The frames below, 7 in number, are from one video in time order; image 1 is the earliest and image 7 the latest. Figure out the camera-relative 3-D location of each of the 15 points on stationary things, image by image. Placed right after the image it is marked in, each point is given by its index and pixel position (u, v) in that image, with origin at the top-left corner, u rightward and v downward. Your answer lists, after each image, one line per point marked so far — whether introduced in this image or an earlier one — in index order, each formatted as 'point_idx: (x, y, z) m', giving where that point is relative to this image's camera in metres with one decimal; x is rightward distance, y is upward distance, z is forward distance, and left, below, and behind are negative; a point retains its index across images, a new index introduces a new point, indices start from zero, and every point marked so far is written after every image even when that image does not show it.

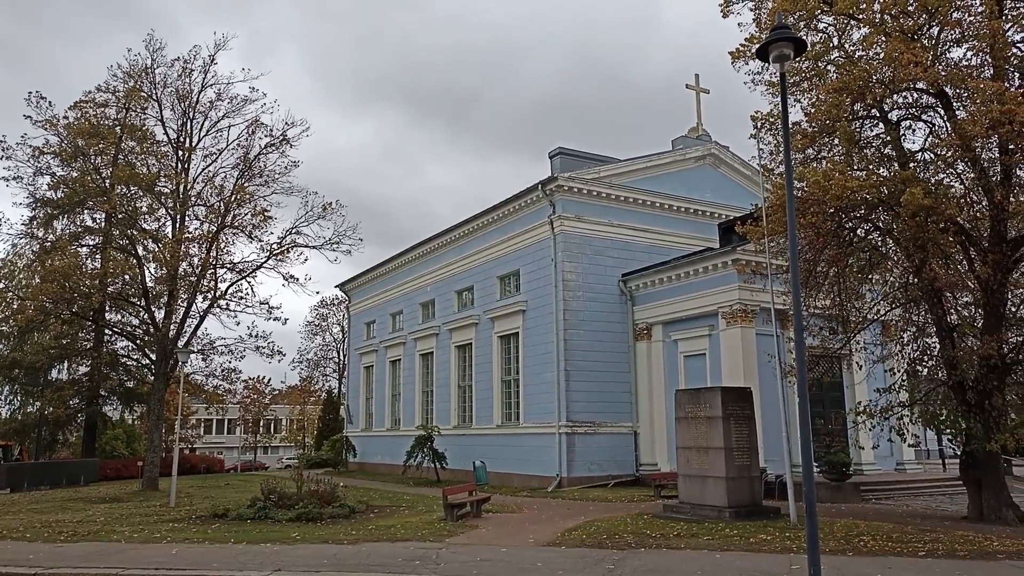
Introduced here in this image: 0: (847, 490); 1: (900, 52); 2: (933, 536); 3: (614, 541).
0: (+8.2, -4.9, +18.6) m
1: (+6.9, +4.2, +13.8) m
2: (+6.5, -3.9, +11.8) m
3: (+1.5, -3.9, +11.6) m
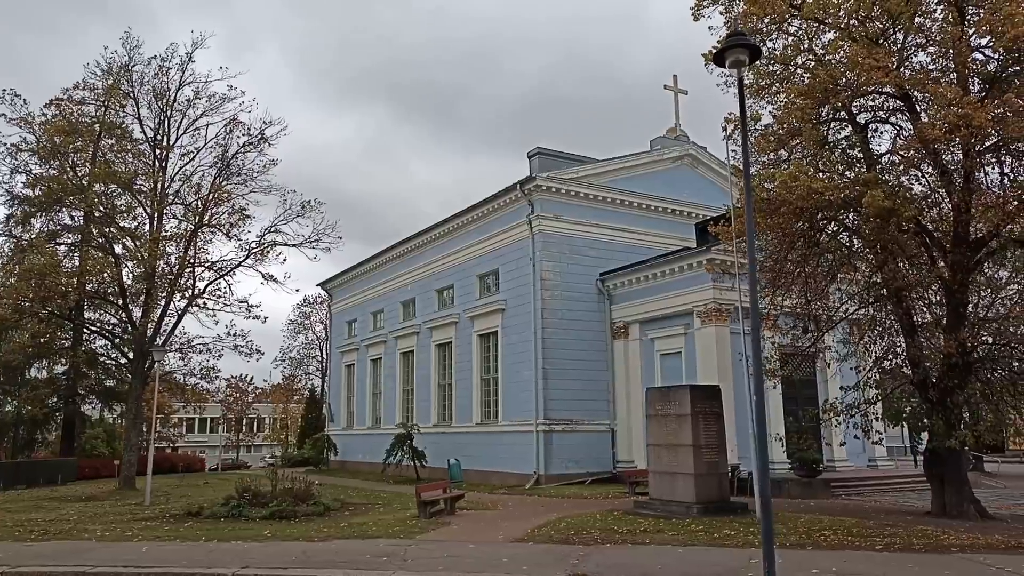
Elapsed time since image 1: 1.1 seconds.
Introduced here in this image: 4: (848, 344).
0: (+7.6, -4.9, +18.9) m
1: (+6.3, +4.2, +14.0) m
2: (+6.0, -3.9, +12.1) m
3: (+1.1, -3.9, +11.8) m
4: (+7.4, -1.2, +16.7) m
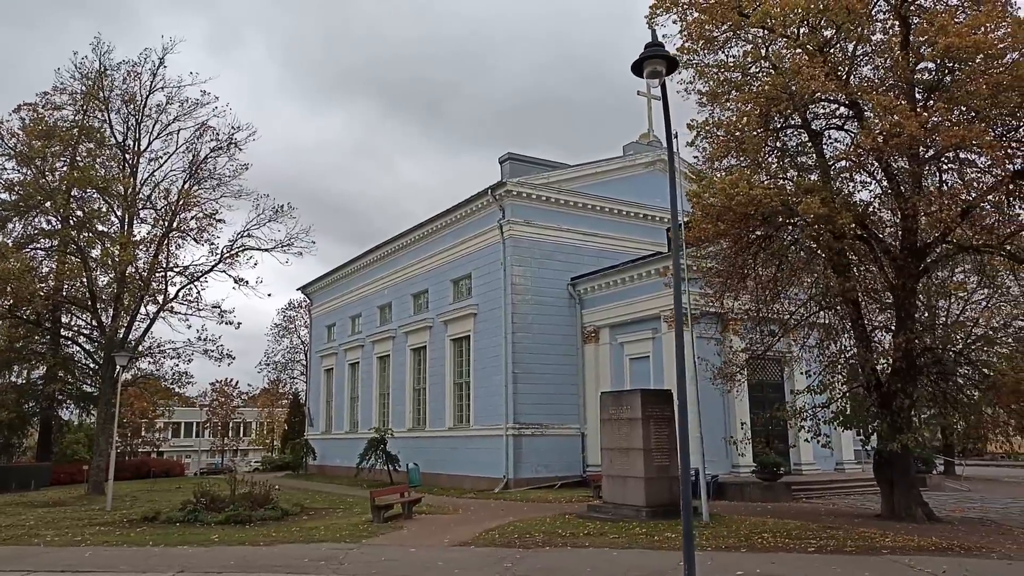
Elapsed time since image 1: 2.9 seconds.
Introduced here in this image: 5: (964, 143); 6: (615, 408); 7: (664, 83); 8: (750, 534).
0: (+6.7, -5.1, +19.0) m
1: (+5.4, +4.1, +14.2) m
2: (+5.2, -4.0, +12.3) m
3: (+0.2, -4.0, +11.9) m
4: (+6.5, -1.3, +16.9) m
5: (+7.5, +2.4, +12.8) m
6: (+2.1, -2.4, +15.1) m
7: (+1.7, +2.4, +8.7) m
8: (+3.8, -3.9, +12.1) m
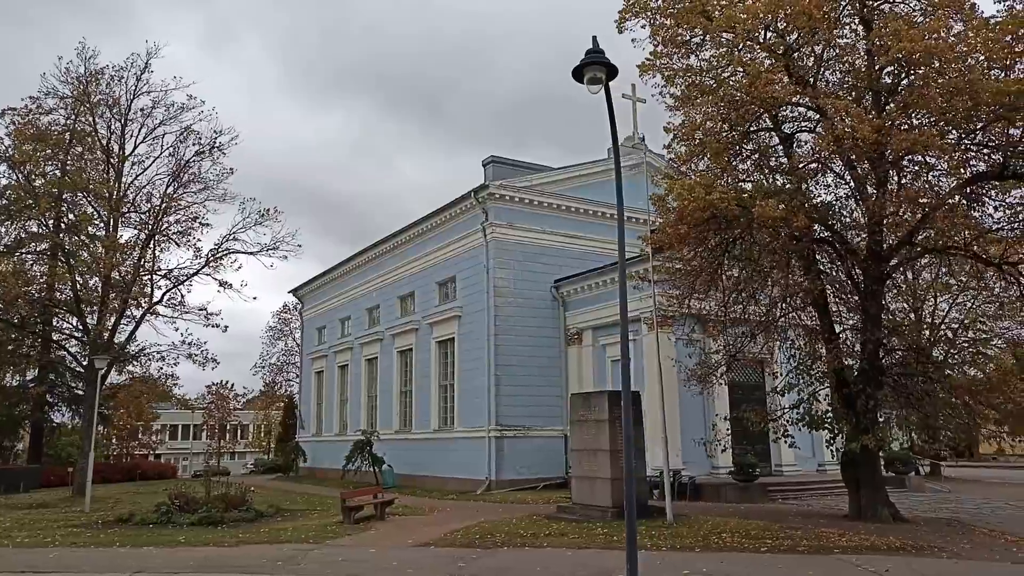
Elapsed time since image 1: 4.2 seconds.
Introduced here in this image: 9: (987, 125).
0: (+6.1, -5.1, +19.1) m
1: (+4.8, +4.1, +14.3) m
2: (+4.5, -4.0, +12.4) m
3: (-0.4, -4.0, +12.0) m
4: (+5.9, -1.4, +17.0) m
5: (+6.8, +2.4, +12.9) m
6: (+1.4, -2.4, +15.2) m
7: (+1.1, +2.3, +8.9) m
8: (+3.2, -4.0, +12.2) m
9: (+8.2, +2.8, +13.2) m
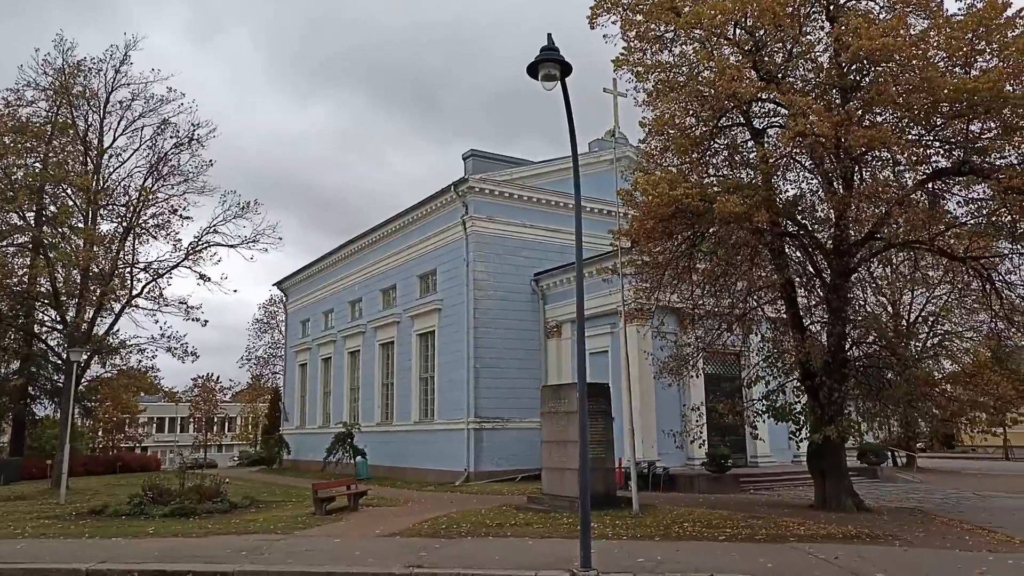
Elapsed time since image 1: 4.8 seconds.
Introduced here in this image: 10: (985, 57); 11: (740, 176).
0: (+5.4, -4.9, +19.4) m
1: (+4.2, +4.2, +14.5) m
2: (+4.0, -3.9, +12.6) m
3: (-1.0, -3.9, +12.2) m
4: (+5.2, -1.2, +17.2) m
5: (+6.3, +2.5, +13.1) m
6: (+0.8, -2.3, +15.4) m
7: (+0.6, +2.4, +9.0) m
8: (+2.6, -3.9, +12.4) m
9: (+7.7, +2.9, +13.4) m
10: (+8.3, +4.1, +13.2) m
11: (+4.5, +2.2, +14.9) m
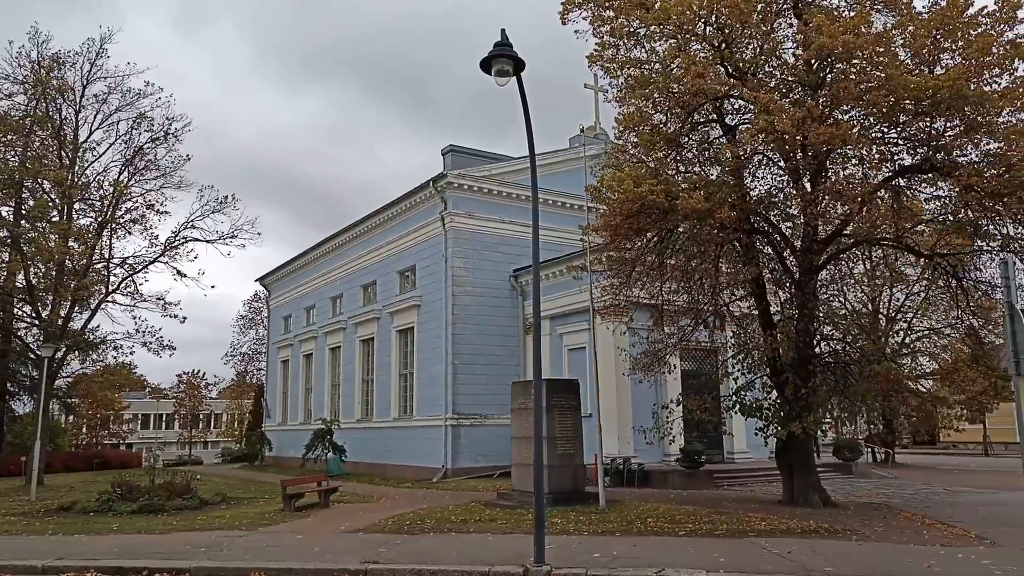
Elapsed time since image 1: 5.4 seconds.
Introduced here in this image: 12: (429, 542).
0: (+4.8, -4.9, +19.5) m
1: (+3.6, +4.3, +14.5) m
2: (+3.4, -3.8, +12.6) m
3: (-1.6, -3.8, +12.2) m
4: (+4.6, -1.2, +17.3) m
5: (+5.7, +2.5, +13.2) m
6: (+0.2, -2.2, +15.4) m
7: (+0.1, +2.4, +9.0) m
8: (+2.0, -3.8, +12.5) m
9: (+7.1, +3.0, +13.5) m
10: (+7.7, +4.1, +13.3) m
11: (+3.9, +2.3, +14.9) m
12: (-1.2, -3.5, +10.5) m
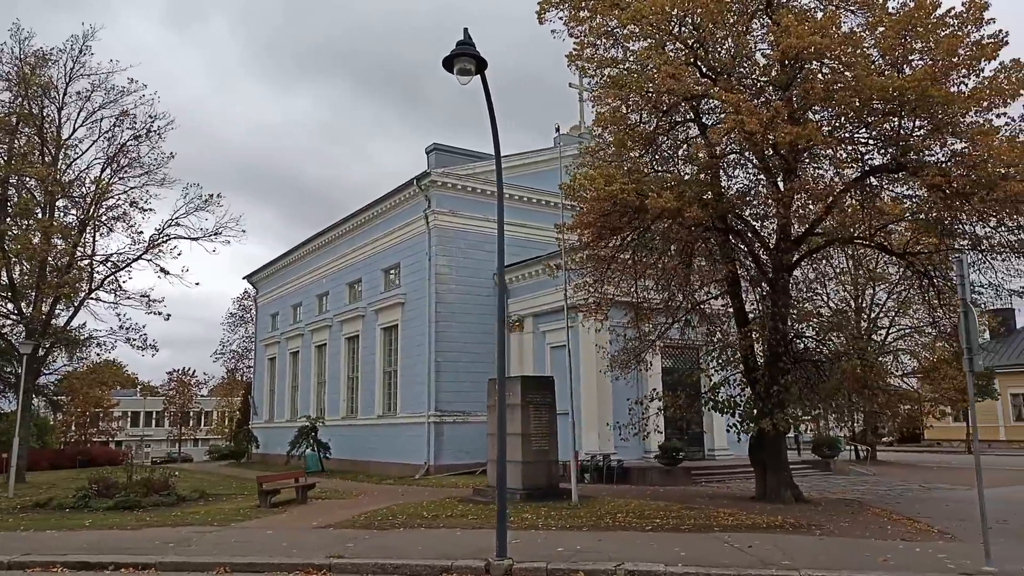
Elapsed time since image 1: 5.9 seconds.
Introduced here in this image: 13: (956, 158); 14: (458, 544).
0: (+4.2, -4.8, +19.6) m
1: (+3.2, +4.3, +14.6) m
2: (+2.9, -3.8, +12.8) m
3: (-2.1, -3.8, +12.3) m
4: (+4.1, -1.1, +17.4) m
5: (+5.2, +2.6, +13.3) m
6: (-0.3, -2.2, +15.5) m
7: (-0.4, +2.5, +9.1) m
8: (+1.6, -3.8, +12.6) m
9: (+6.6, +3.0, +13.6) m
10: (+7.2, +4.1, +13.5) m
11: (+3.4, +2.3, +15.0) m
12: (-1.6, -3.5, +10.6) m
13: (+7.8, +2.3, +13.4) m
14: (-0.7, -3.4, +10.1) m
